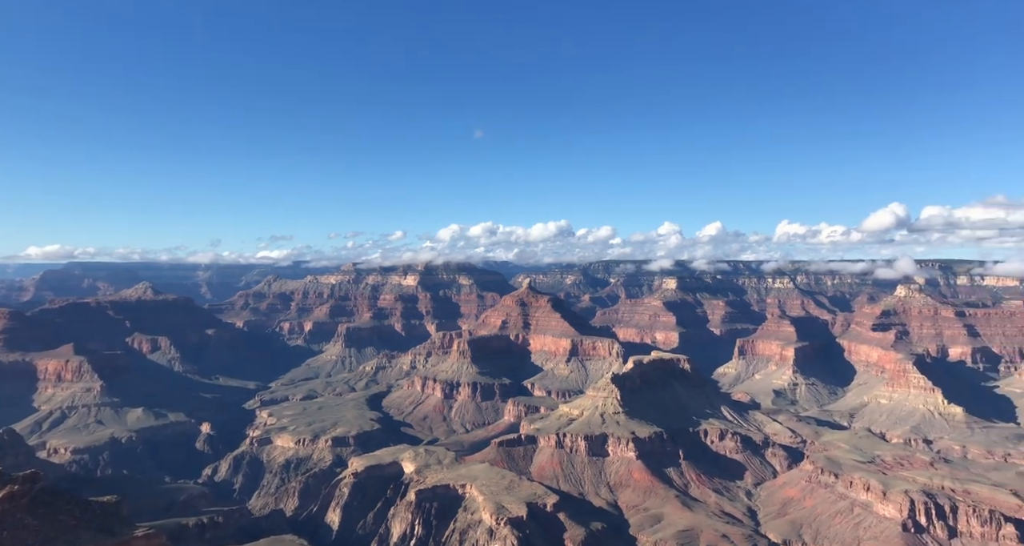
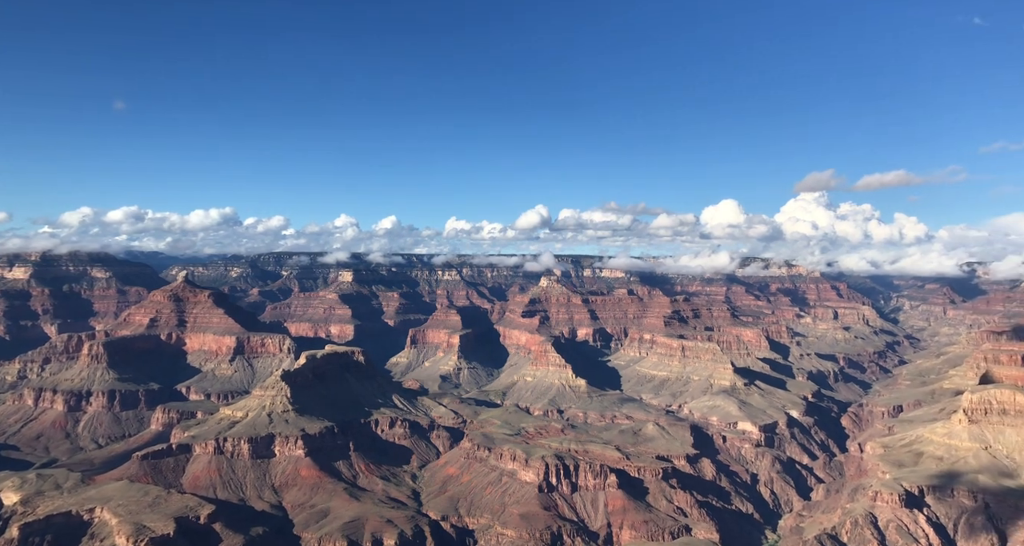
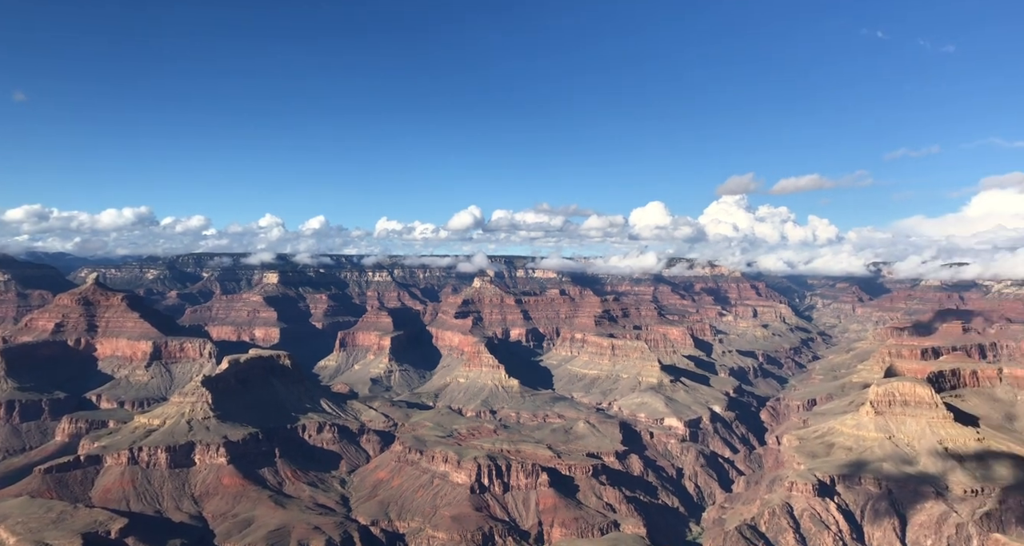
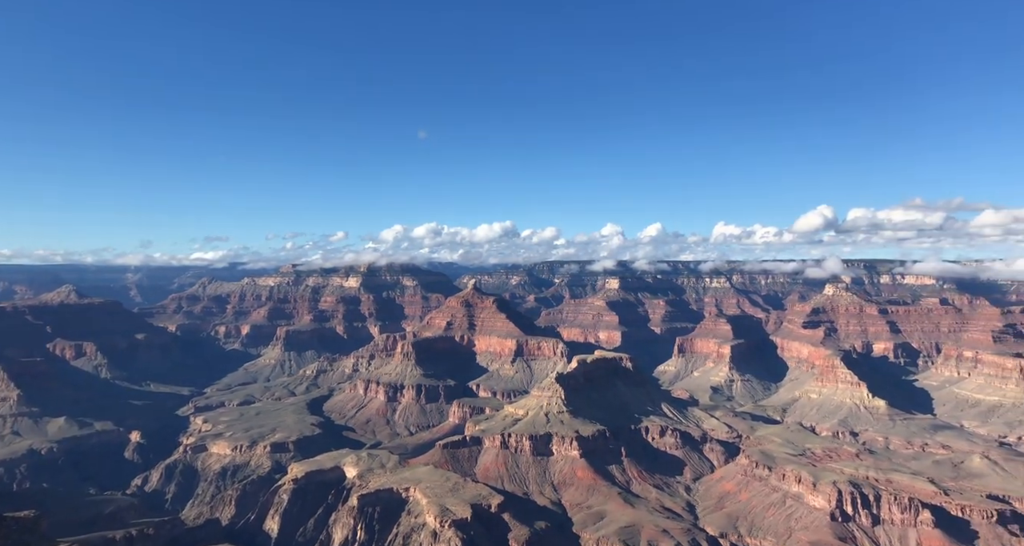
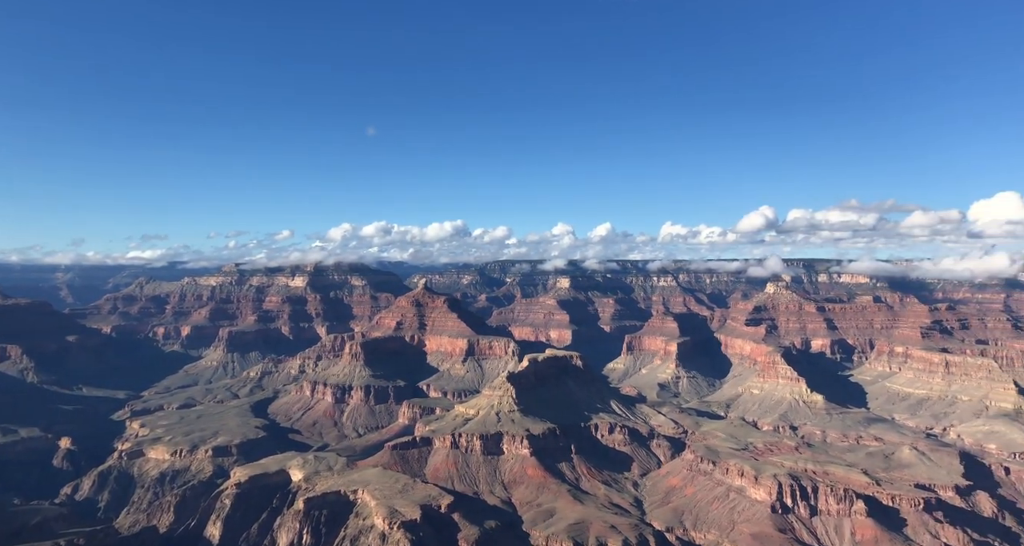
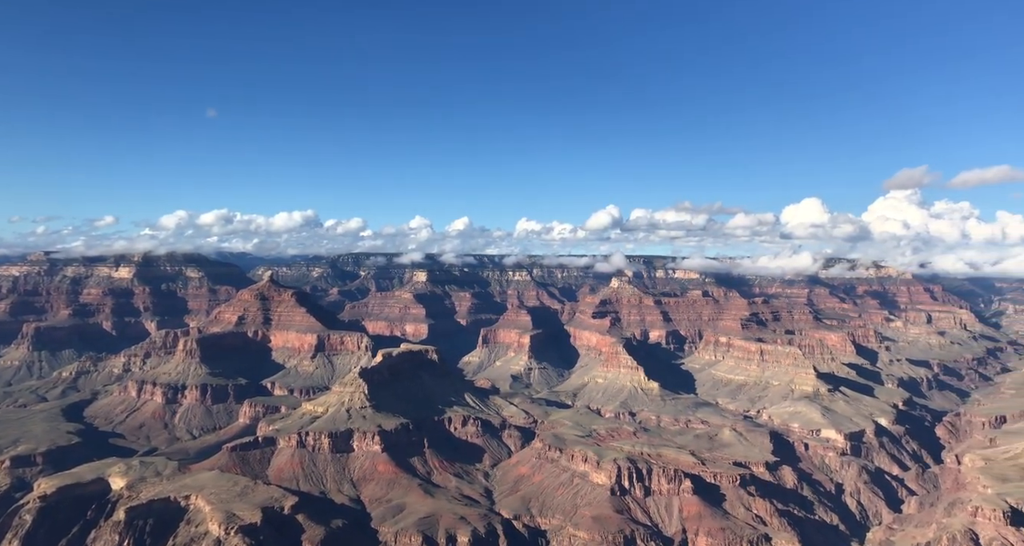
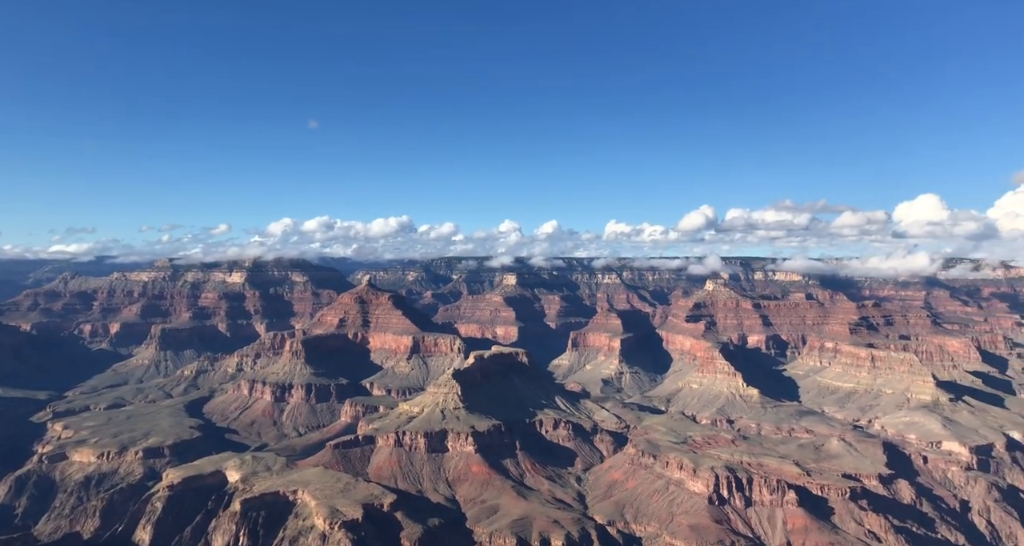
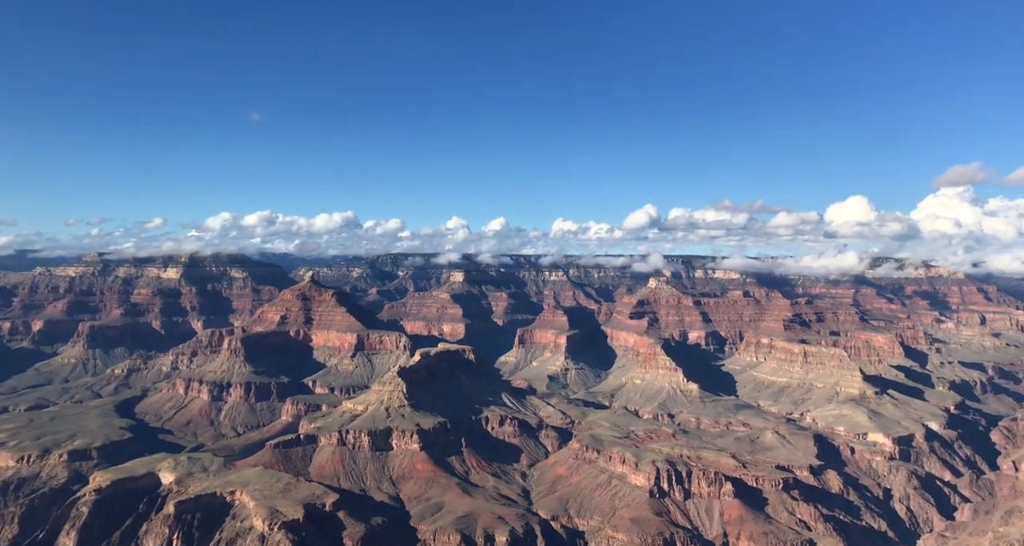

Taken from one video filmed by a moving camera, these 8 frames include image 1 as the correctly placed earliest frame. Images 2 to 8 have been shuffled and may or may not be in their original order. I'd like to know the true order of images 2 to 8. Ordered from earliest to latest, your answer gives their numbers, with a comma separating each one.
4, 5, 7, 8, 6, 2, 3
